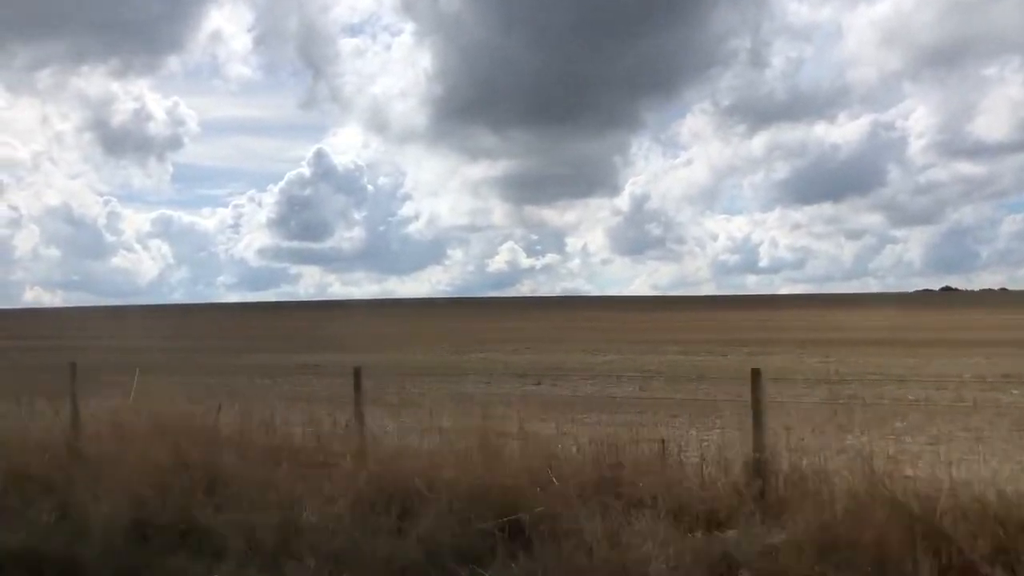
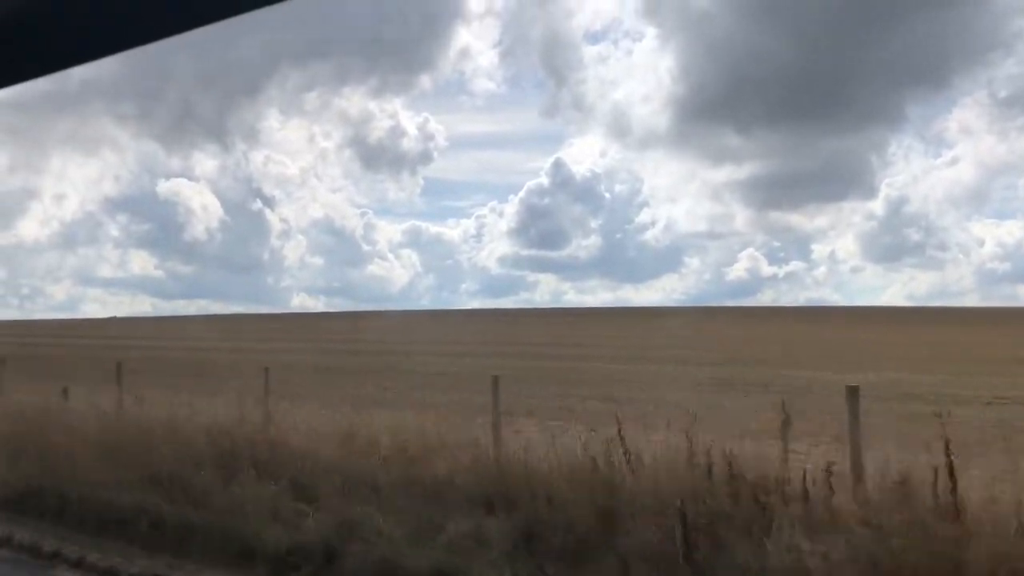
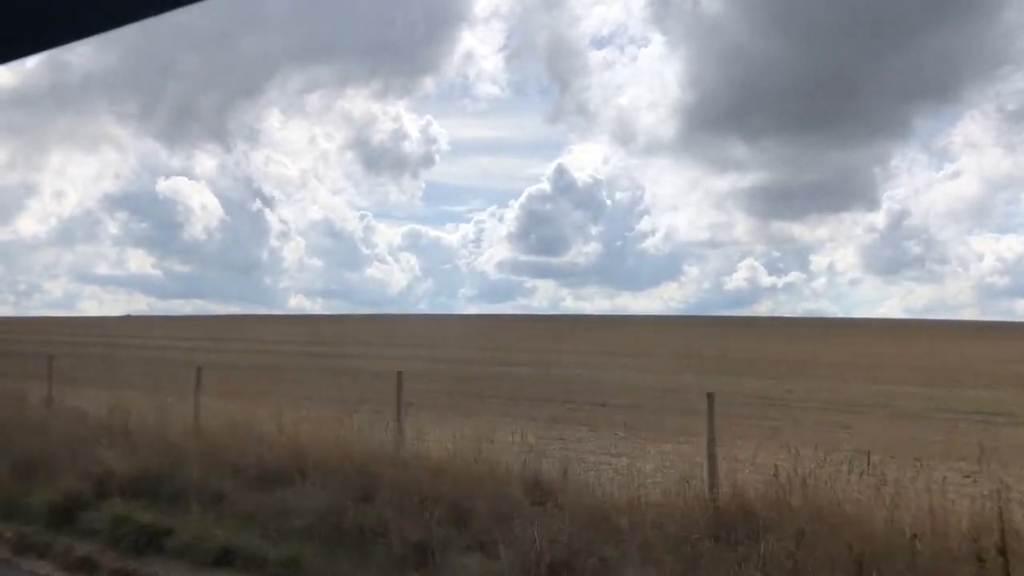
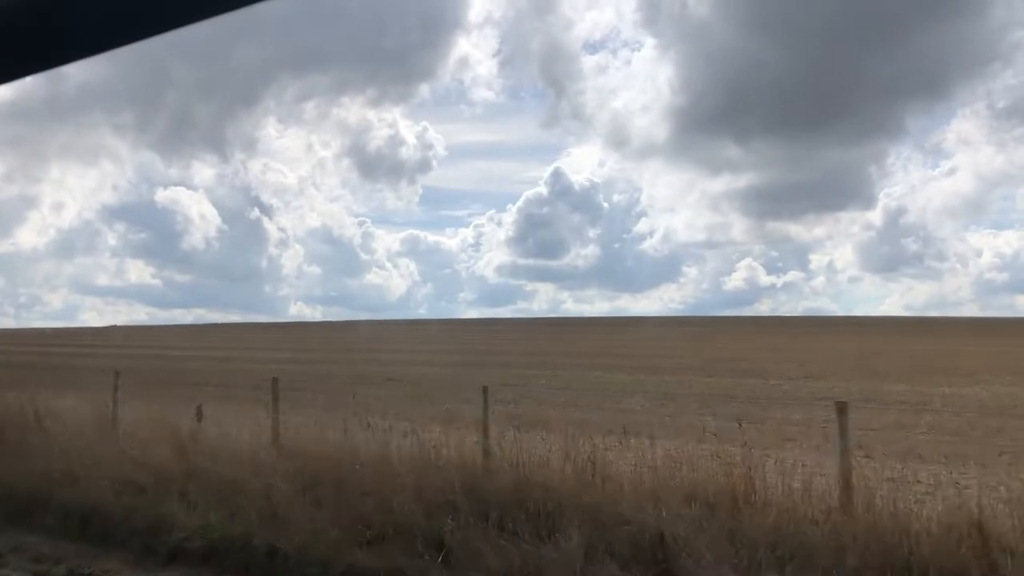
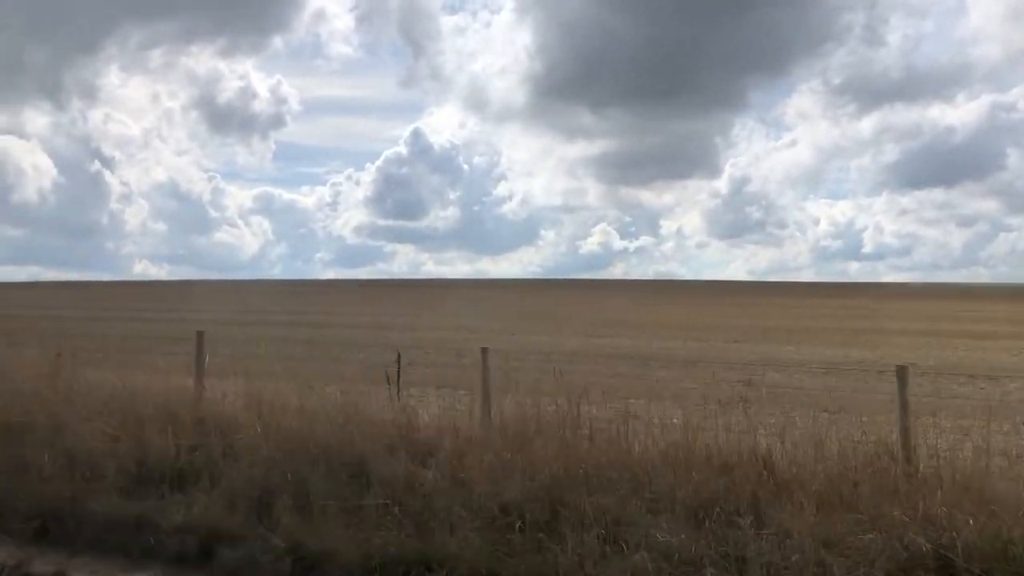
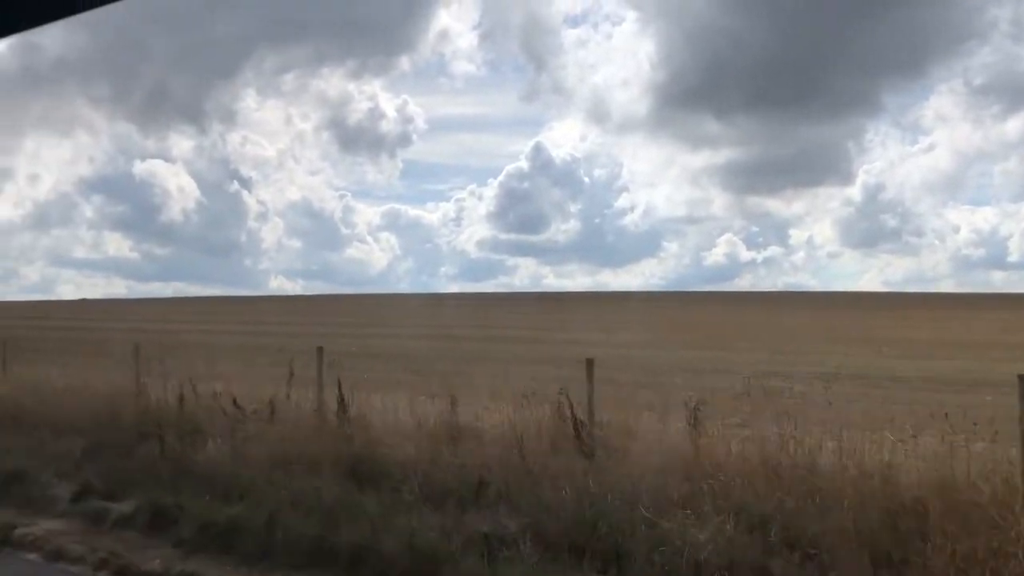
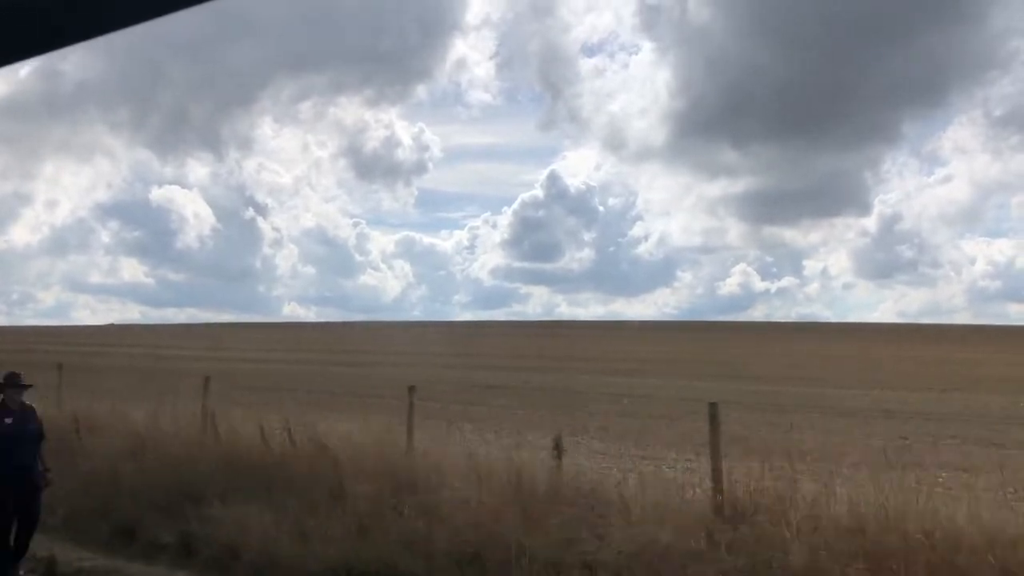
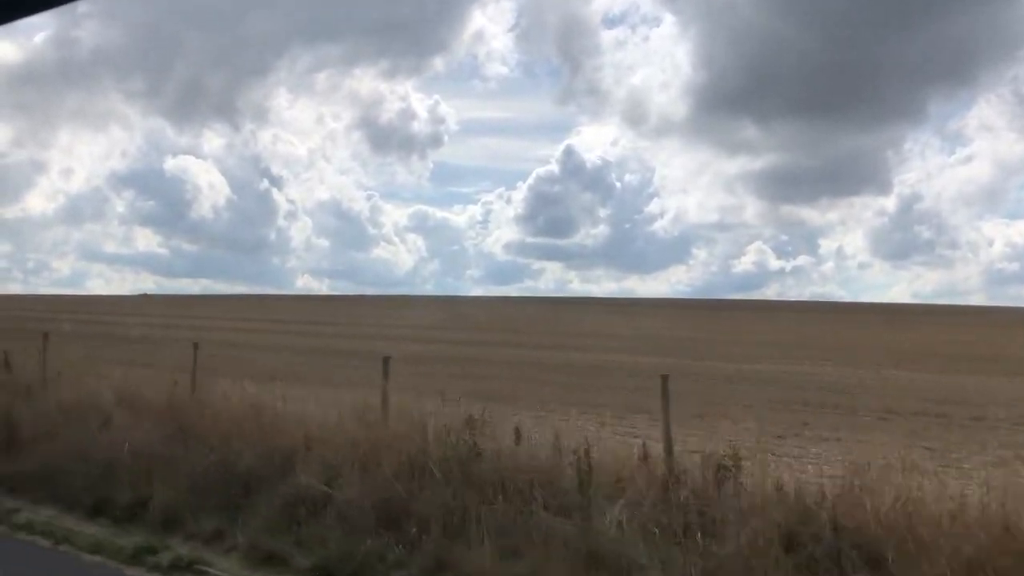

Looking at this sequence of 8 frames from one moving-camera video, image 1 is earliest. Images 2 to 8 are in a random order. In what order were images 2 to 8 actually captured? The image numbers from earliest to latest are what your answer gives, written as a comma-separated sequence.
5, 6, 2, 4, 7, 3, 8
